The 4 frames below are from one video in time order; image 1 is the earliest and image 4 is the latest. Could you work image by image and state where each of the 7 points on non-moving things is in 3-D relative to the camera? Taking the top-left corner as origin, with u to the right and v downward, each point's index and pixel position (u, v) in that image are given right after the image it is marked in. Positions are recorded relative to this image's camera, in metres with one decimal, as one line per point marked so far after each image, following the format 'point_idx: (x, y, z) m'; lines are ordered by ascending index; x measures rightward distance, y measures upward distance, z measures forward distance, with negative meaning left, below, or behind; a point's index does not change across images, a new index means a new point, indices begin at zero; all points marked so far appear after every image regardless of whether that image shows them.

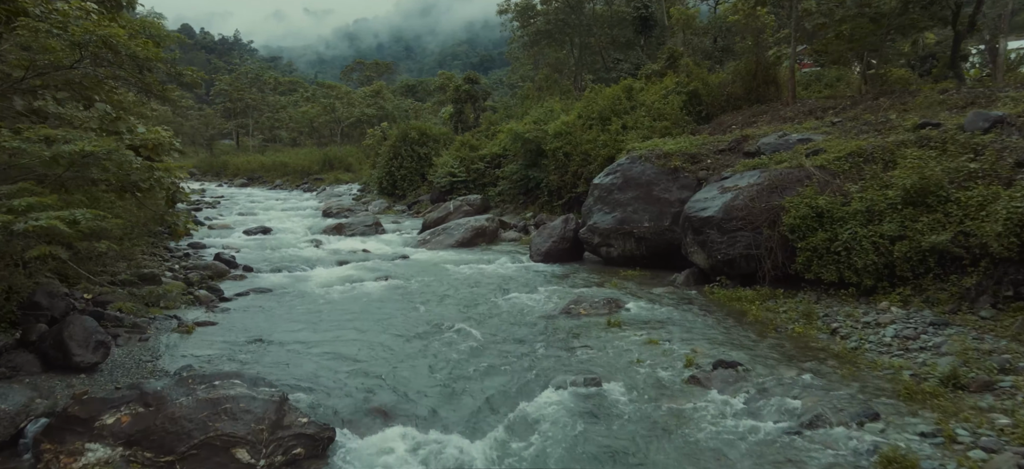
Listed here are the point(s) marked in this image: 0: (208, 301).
0: (-5.8, -1.3, +12.0) m
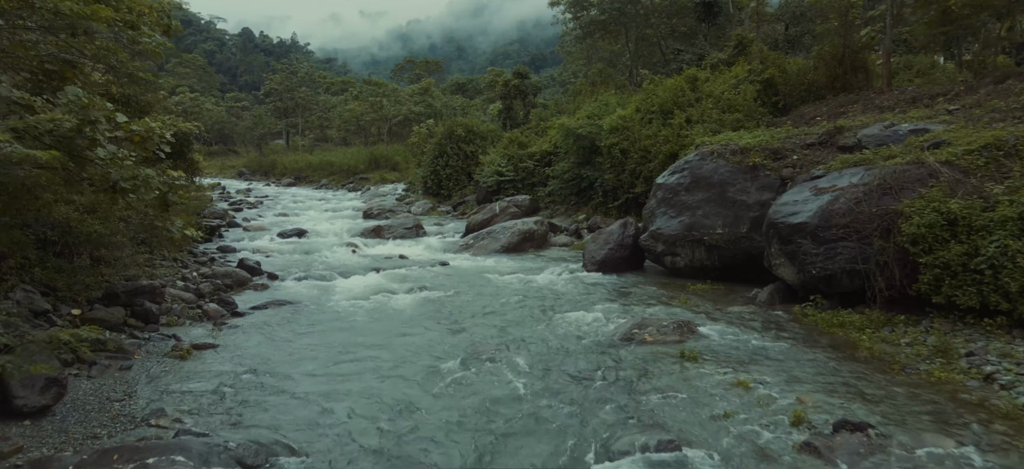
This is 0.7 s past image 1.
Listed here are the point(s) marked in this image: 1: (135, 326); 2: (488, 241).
0: (-4.9, -1.4, +10.6) m
1: (-5.6, -1.4, +9.4) m
2: (-0.7, -0.2, +19.4) m
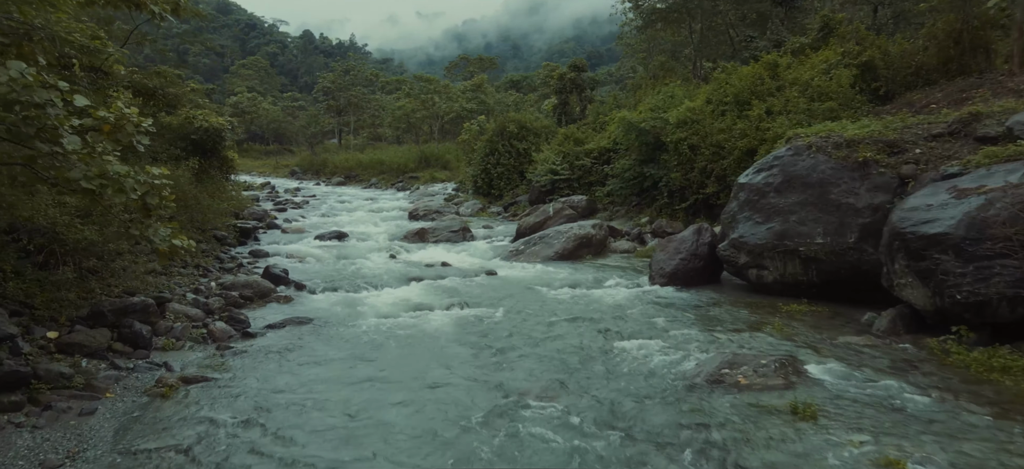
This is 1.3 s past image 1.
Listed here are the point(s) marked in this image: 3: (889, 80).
0: (-4.1, -1.5, +9.1) m
1: (-4.9, -1.5, +7.9) m
2: (+0.8, -0.4, +17.5) m
3: (+9.9, +4.1, +16.7) m
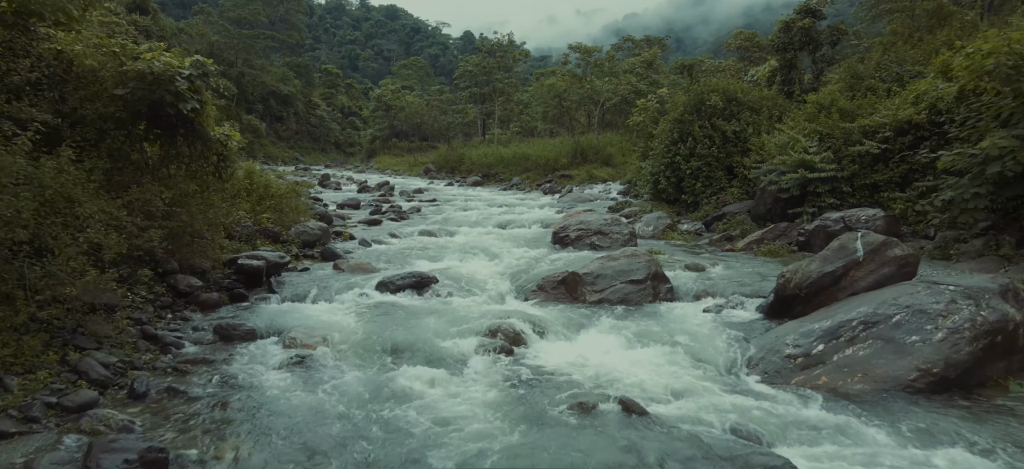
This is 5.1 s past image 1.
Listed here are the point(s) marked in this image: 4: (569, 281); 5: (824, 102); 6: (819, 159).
0: (-2.9, -2.3, -0.3) m
1: (-4.0, -2.3, -1.3) m
2: (+3.9, -1.3, +6.6) m
3: (+12.7, +3.0, +3.7) m
4: (+0.9, -0.7, +9.9) m
5: (+8.5, +3.6, +17.1) m
6: (+7.3, +1.8, +14.7) m
